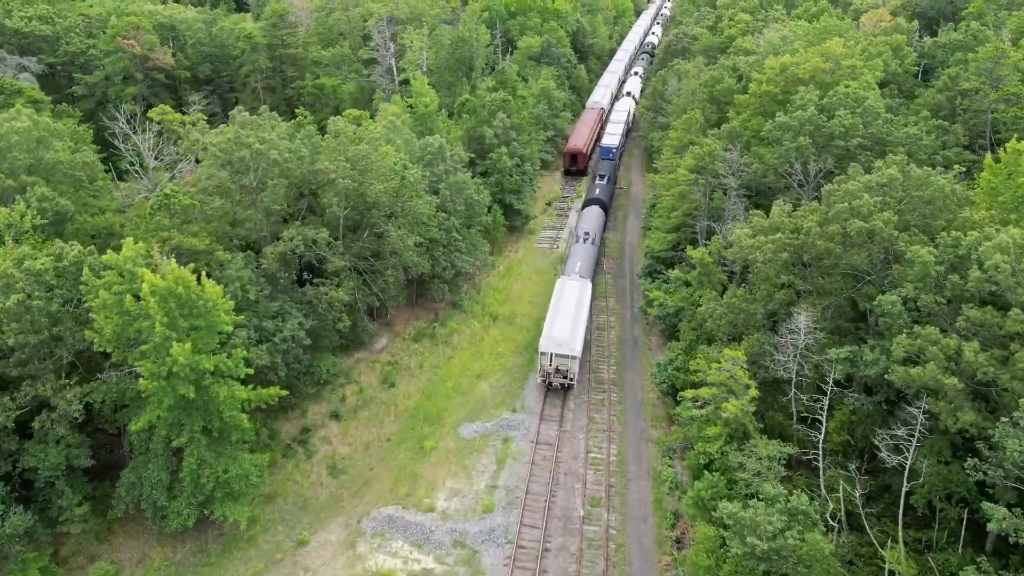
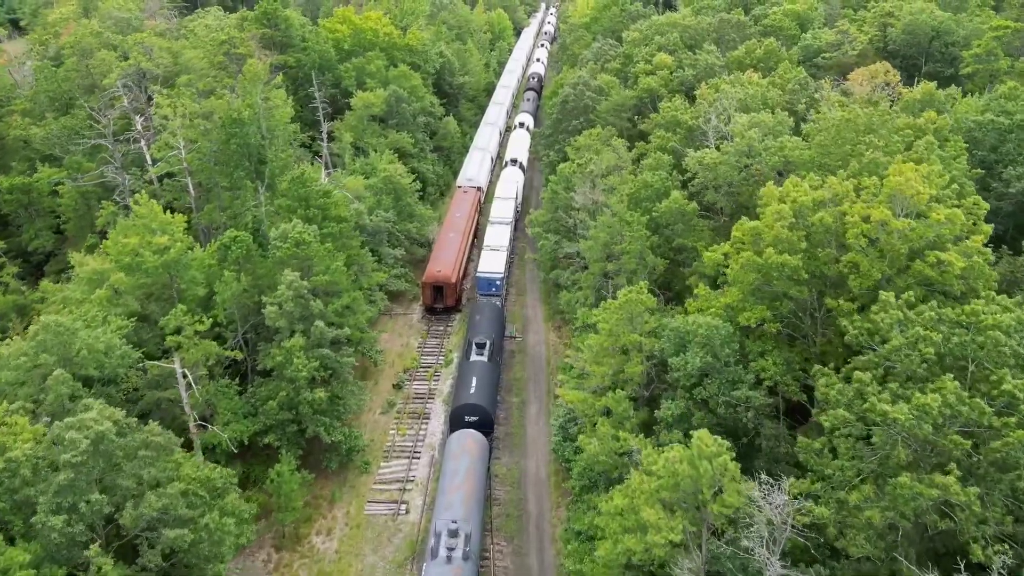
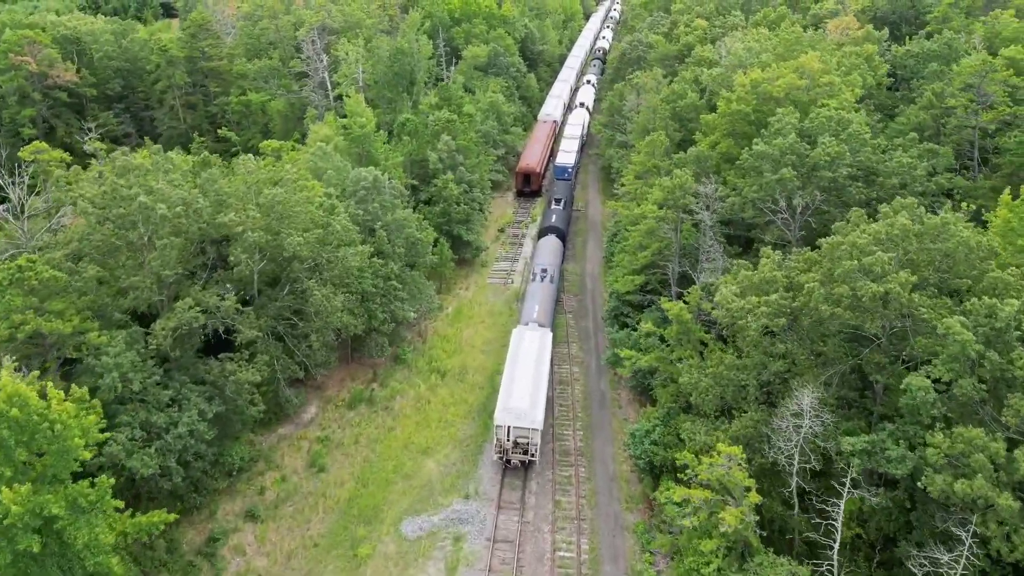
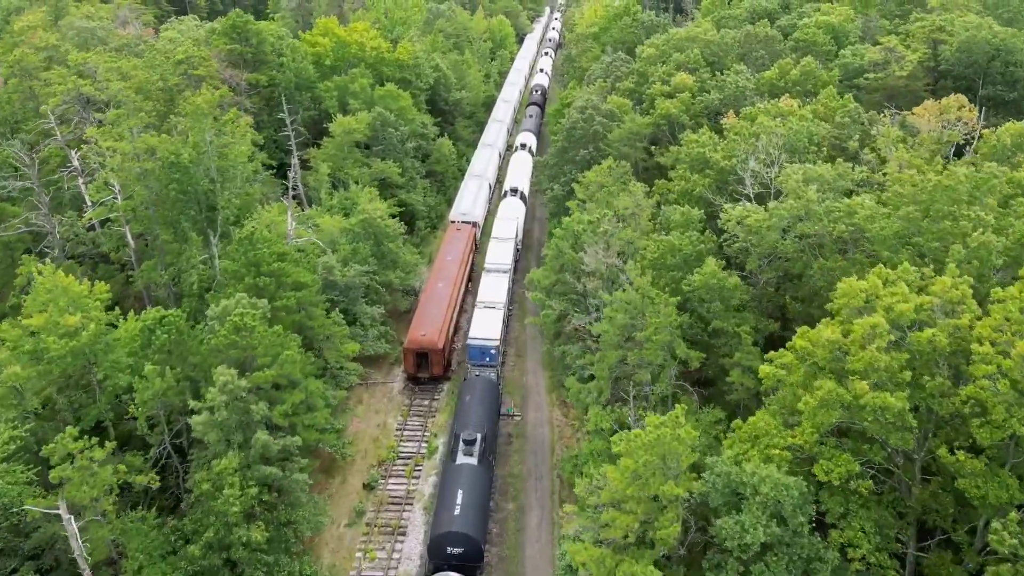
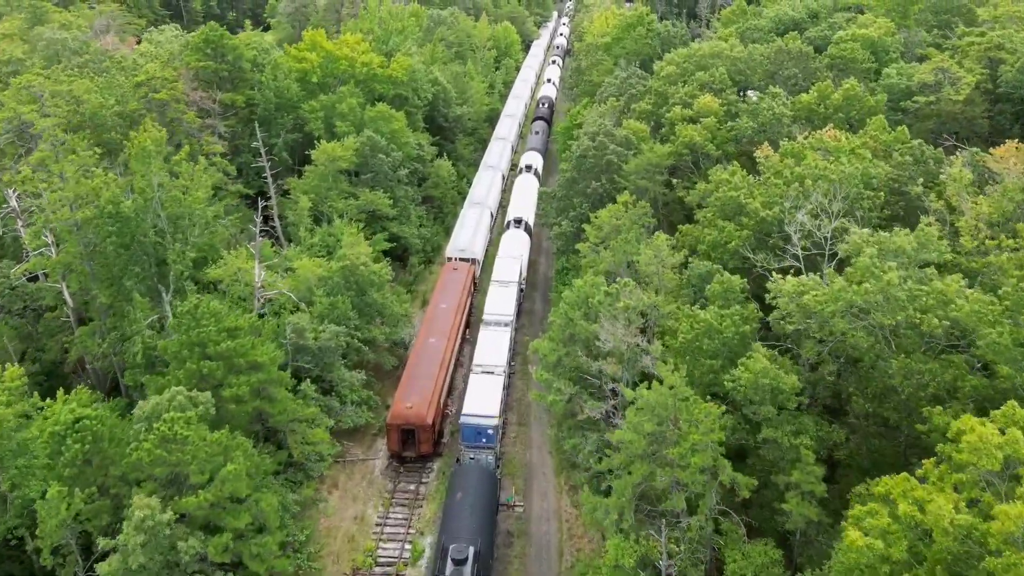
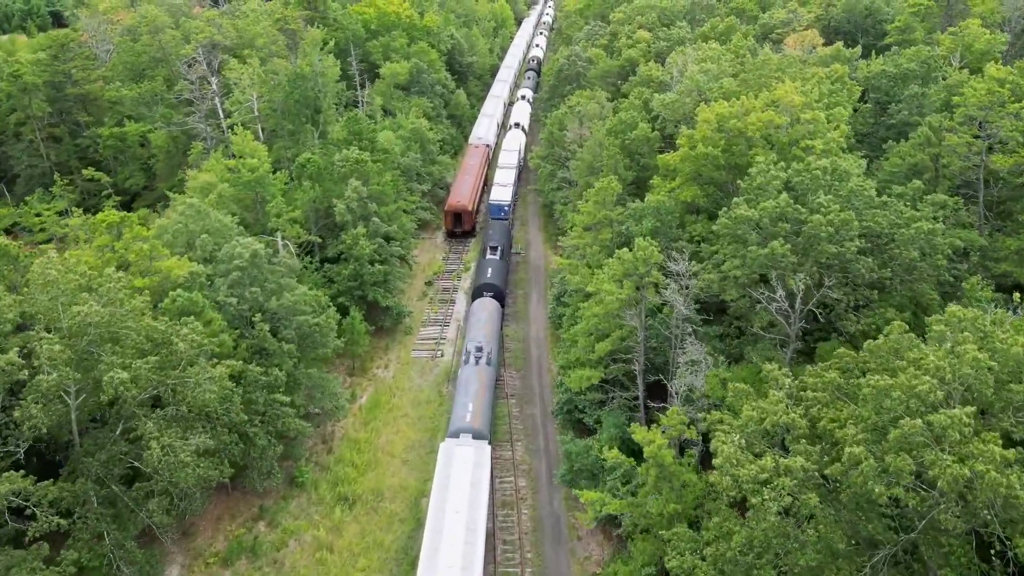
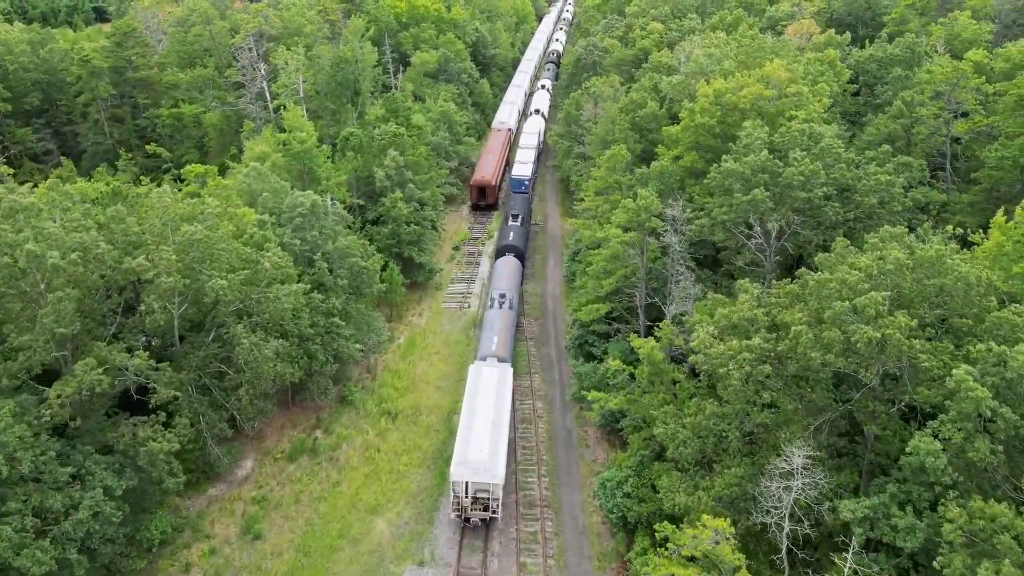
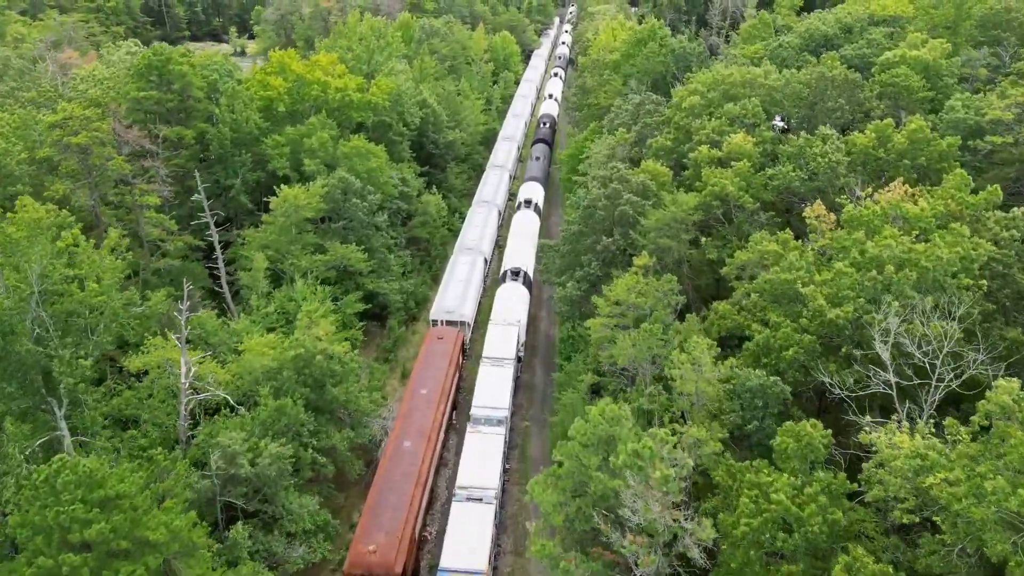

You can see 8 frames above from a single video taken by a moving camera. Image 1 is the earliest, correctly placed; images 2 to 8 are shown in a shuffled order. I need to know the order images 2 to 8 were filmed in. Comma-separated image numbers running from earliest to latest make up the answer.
3, 7, 6, 2, 4, 5, 8
